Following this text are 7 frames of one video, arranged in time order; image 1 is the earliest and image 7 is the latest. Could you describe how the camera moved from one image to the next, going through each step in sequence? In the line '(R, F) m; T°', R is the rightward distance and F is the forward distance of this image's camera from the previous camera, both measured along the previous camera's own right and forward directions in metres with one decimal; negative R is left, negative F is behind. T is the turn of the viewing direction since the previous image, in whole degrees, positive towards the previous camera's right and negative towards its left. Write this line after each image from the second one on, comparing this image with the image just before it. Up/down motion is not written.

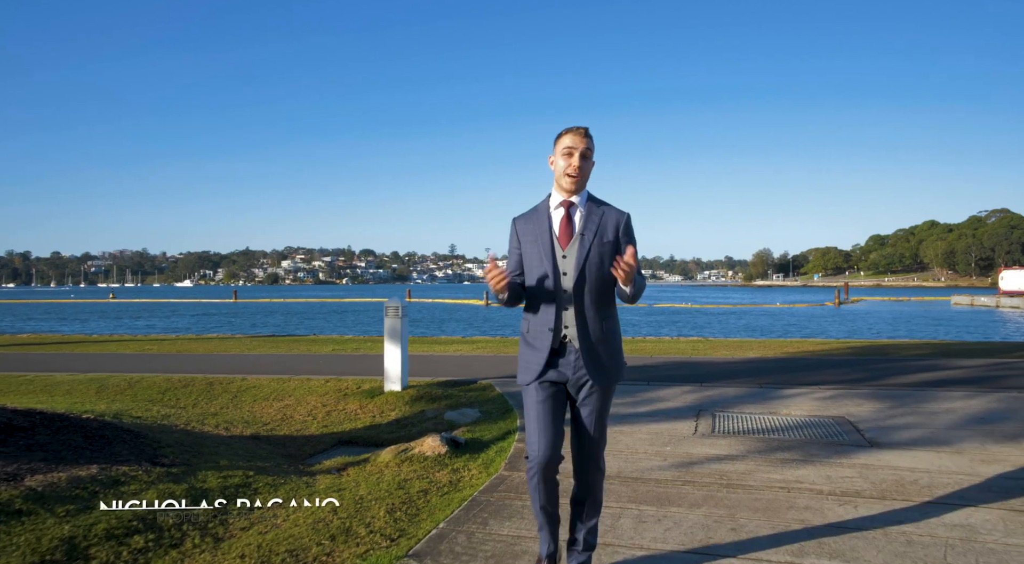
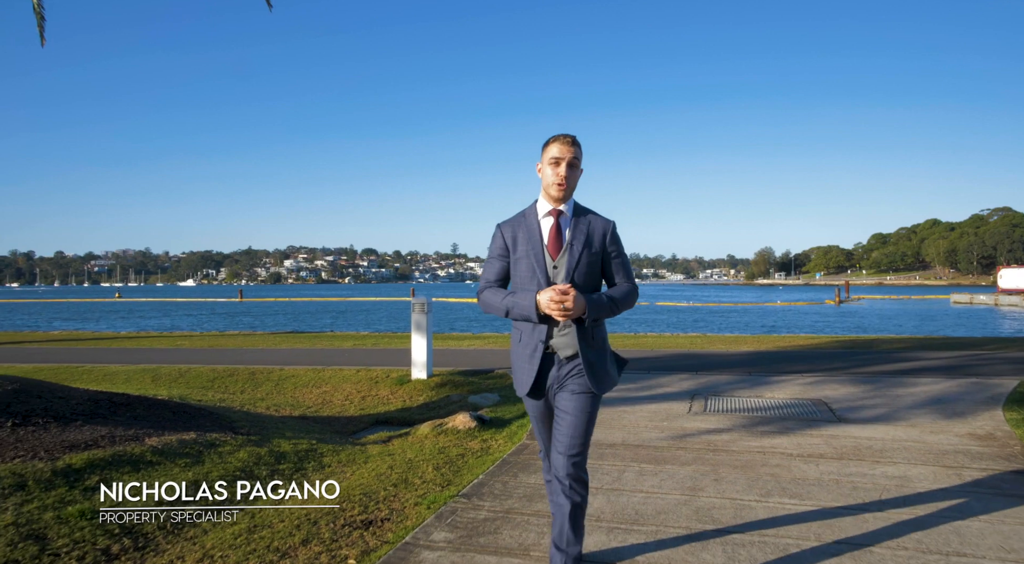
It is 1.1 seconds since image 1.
(-0.2, -0.9) m; 0°
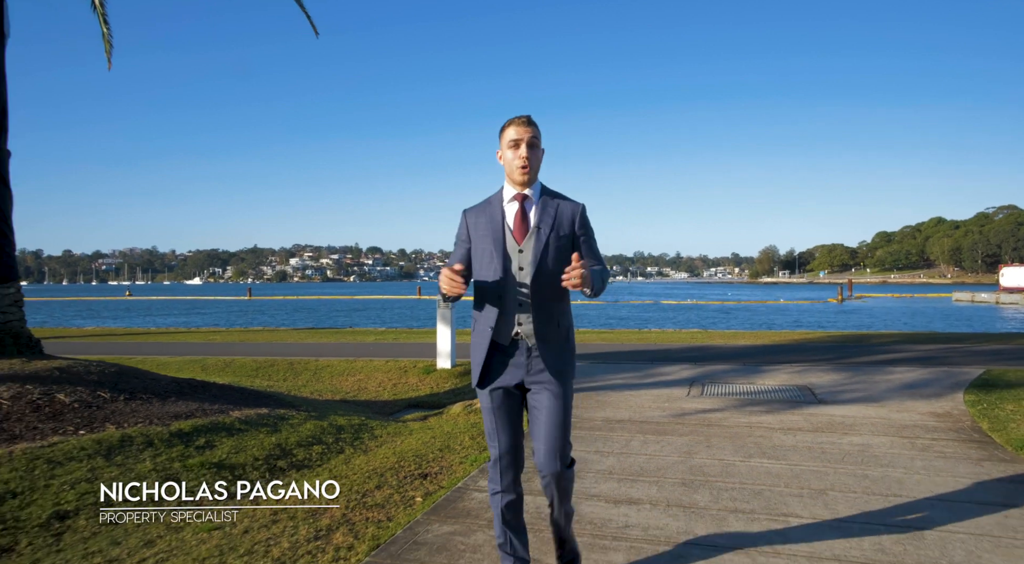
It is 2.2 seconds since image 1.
(-0.2, -0.9) m; 0°
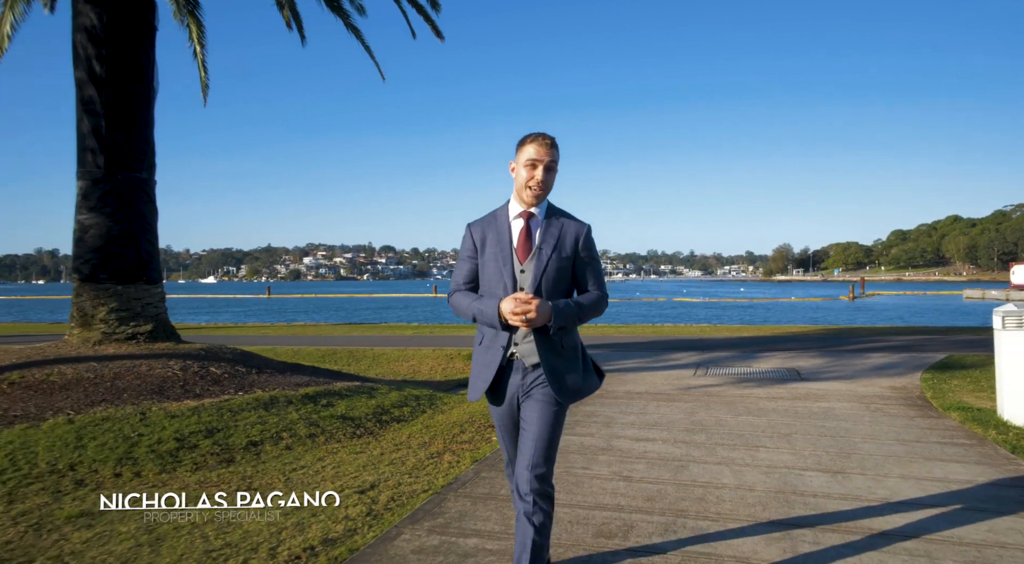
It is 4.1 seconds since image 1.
(-0.3, -1.6) m; -1°
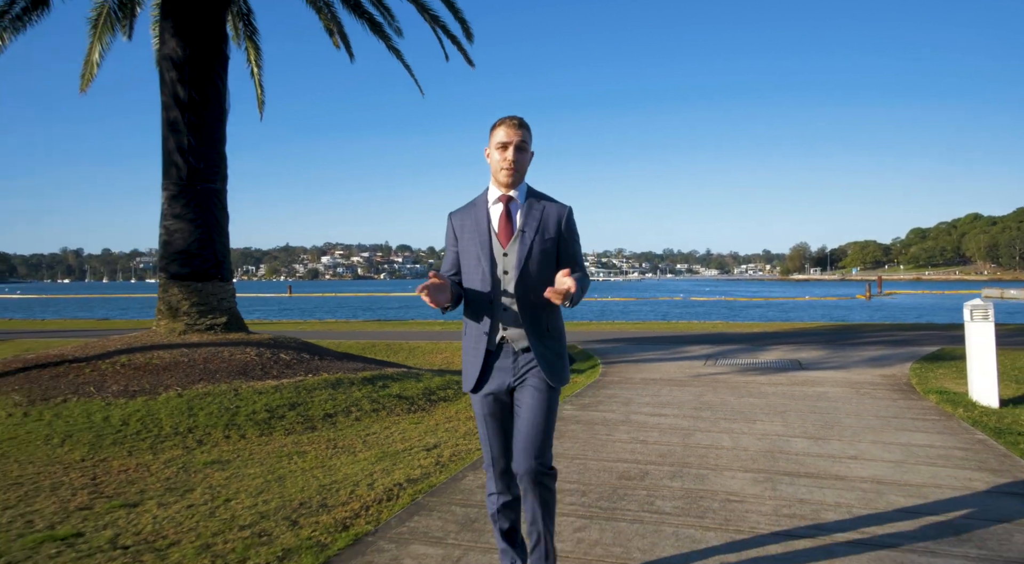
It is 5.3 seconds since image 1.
(-0.2, -1.0) m; -1°
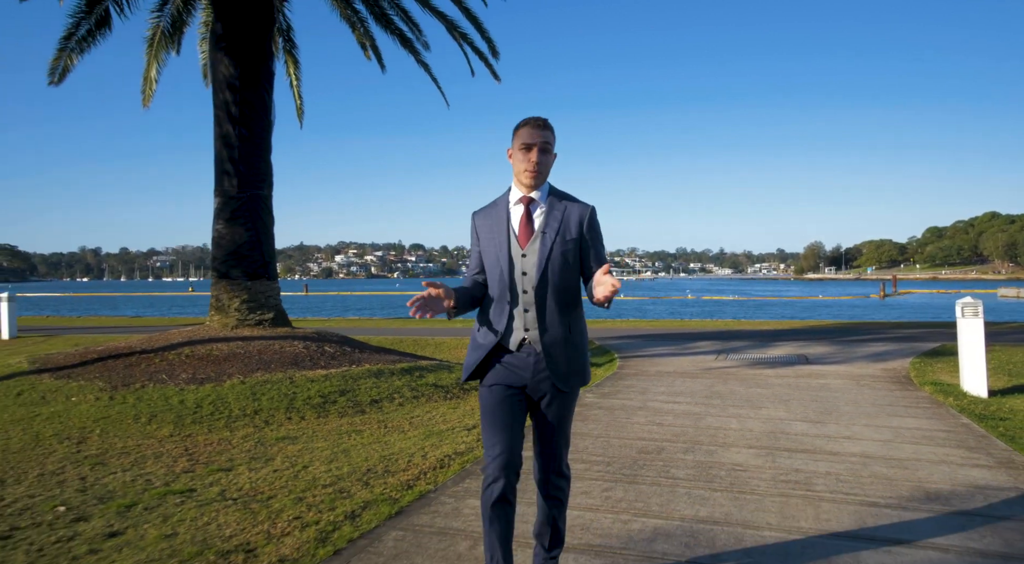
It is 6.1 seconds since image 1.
(-0.2, -0.7) m; -1°
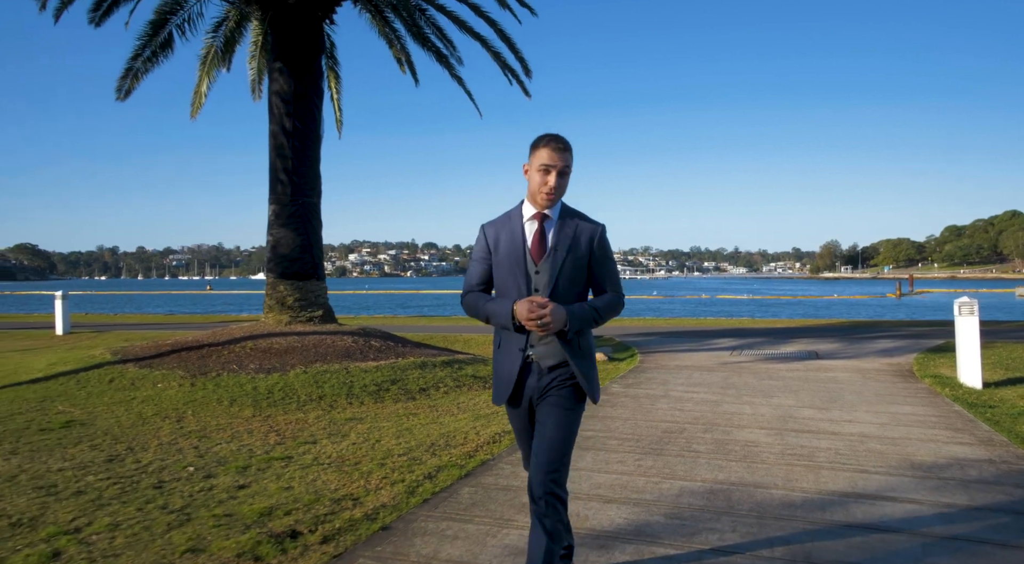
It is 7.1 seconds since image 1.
(-0.2, -0.8) m; -1°
